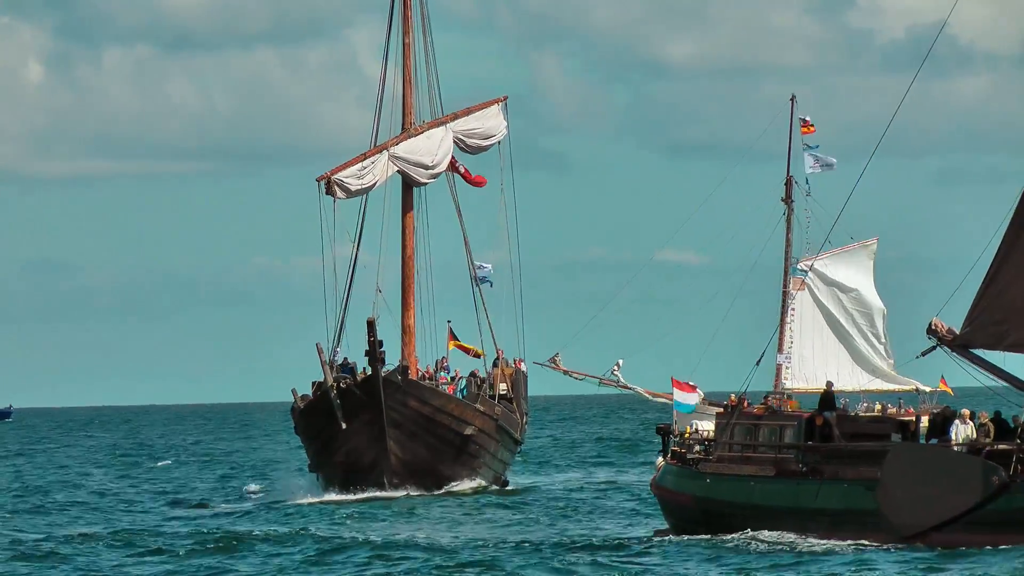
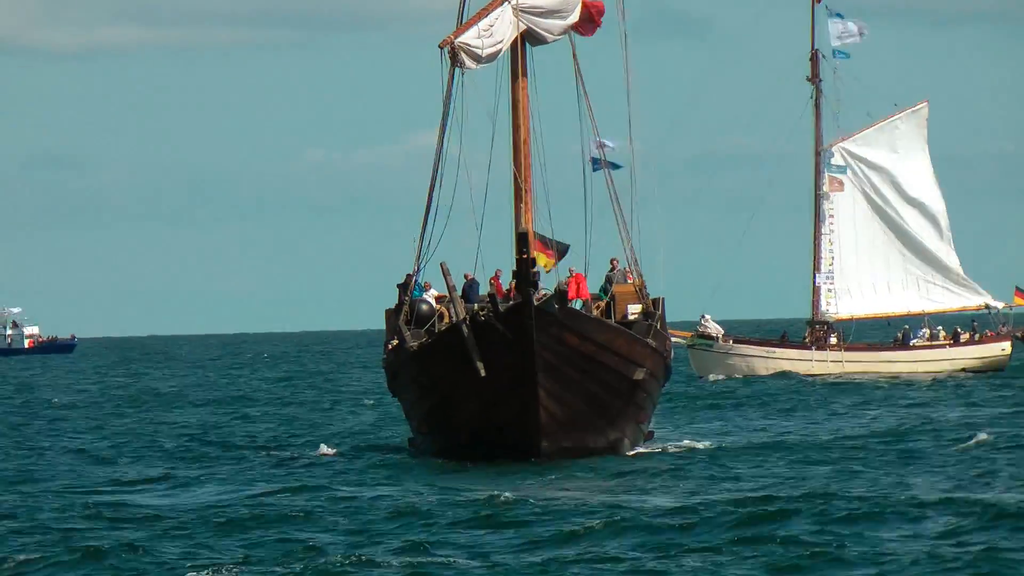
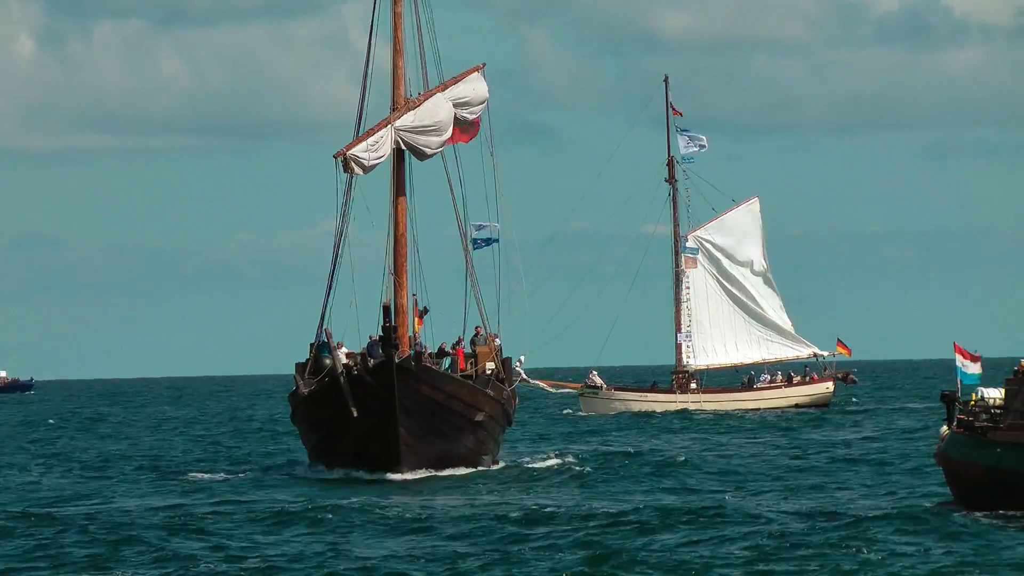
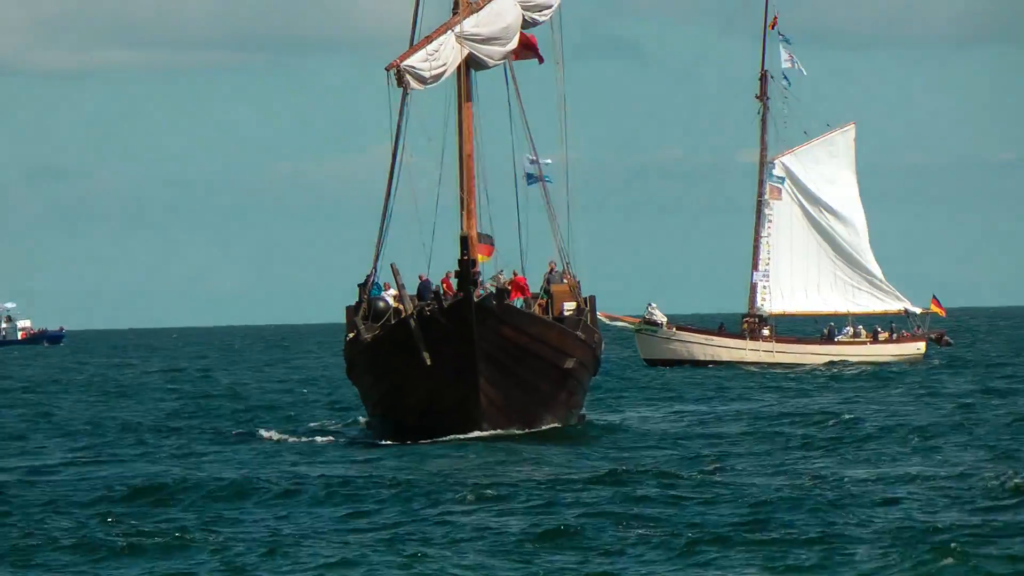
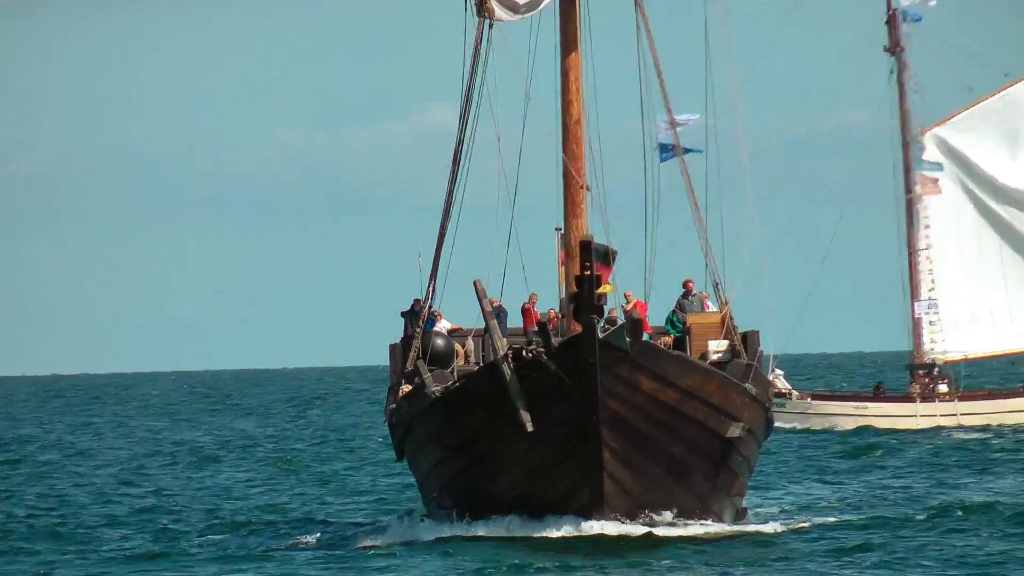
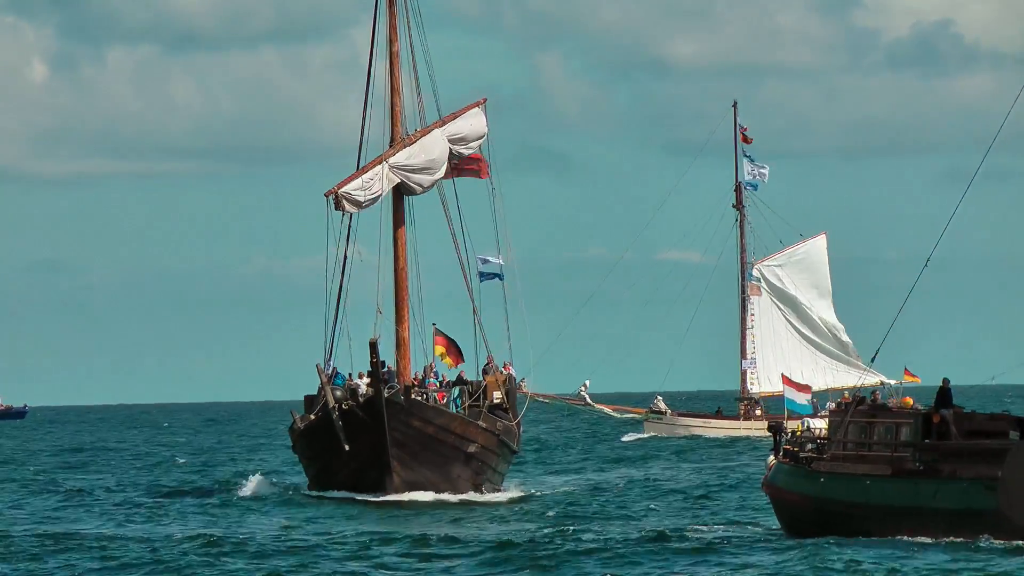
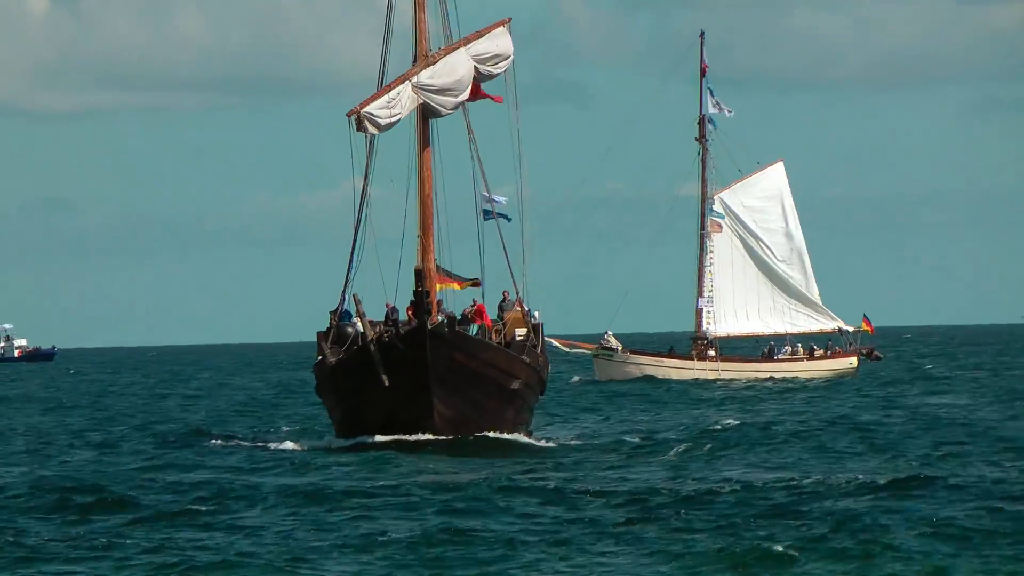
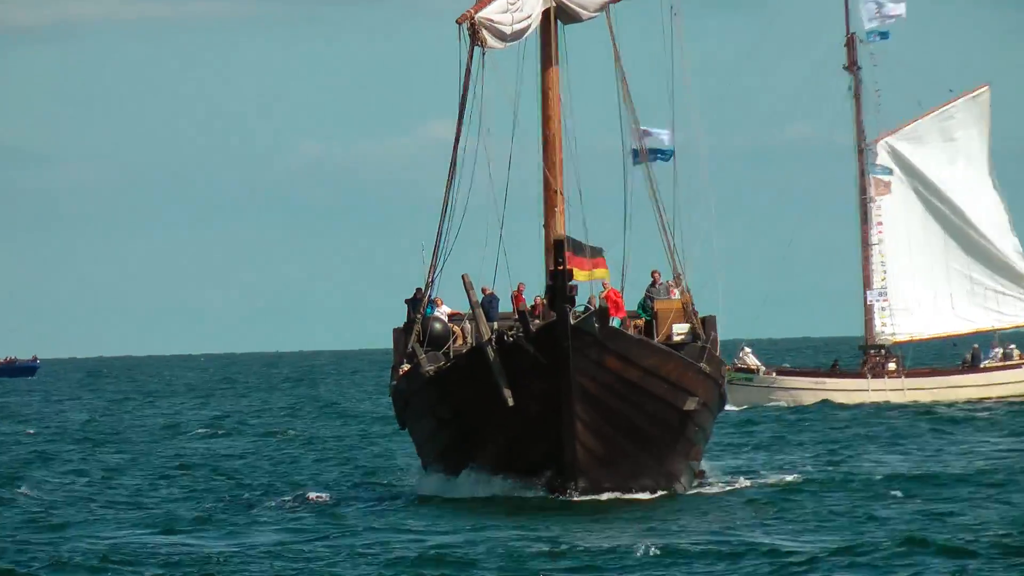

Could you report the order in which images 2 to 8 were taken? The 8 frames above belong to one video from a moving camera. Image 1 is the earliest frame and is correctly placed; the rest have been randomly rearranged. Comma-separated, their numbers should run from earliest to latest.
6, 3, 7, 4, 2, 8, 5
